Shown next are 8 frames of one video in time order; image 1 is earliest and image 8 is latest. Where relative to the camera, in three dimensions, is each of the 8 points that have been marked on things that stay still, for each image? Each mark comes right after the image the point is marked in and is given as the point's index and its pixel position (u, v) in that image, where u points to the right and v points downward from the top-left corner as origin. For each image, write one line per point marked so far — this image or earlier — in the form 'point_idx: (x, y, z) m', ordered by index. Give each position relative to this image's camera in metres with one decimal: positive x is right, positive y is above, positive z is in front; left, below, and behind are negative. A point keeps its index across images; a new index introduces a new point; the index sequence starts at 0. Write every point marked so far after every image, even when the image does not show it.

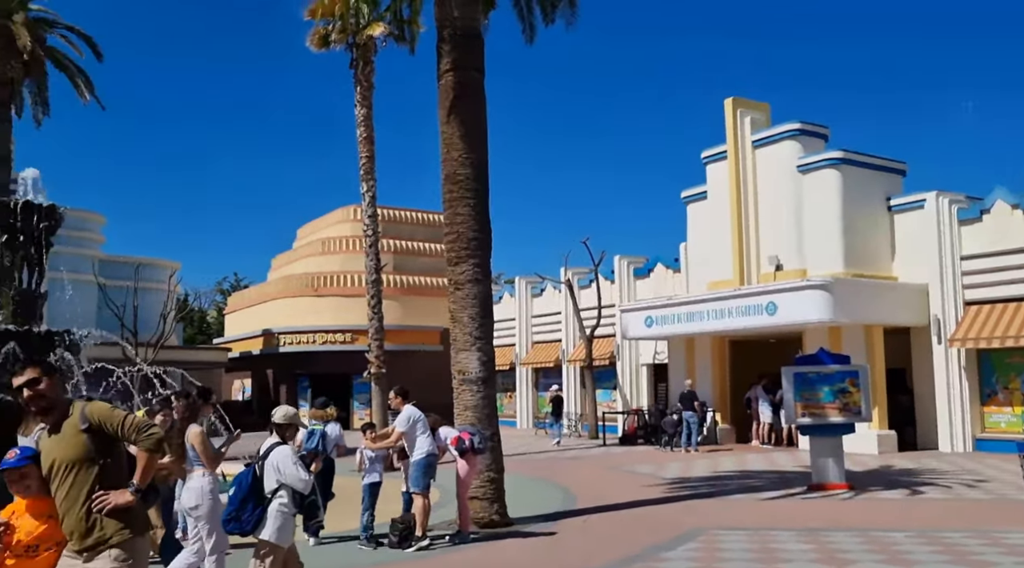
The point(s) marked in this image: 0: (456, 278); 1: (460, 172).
0: (-0.6, +0.1, +11.8) m
1: (-0.6, +1.3, +12.0) m
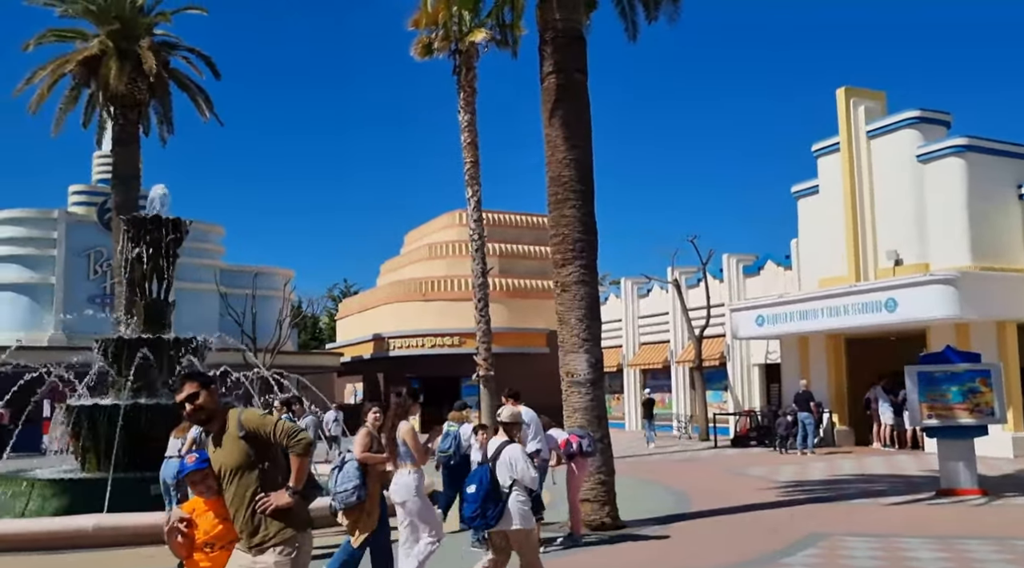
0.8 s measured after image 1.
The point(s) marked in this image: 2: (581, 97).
0: (+0.6, 0.0, +11.8) m
1: (+0.6, +1.2, +12.0) m
2: (+0.8, +2.2, +12.2) m
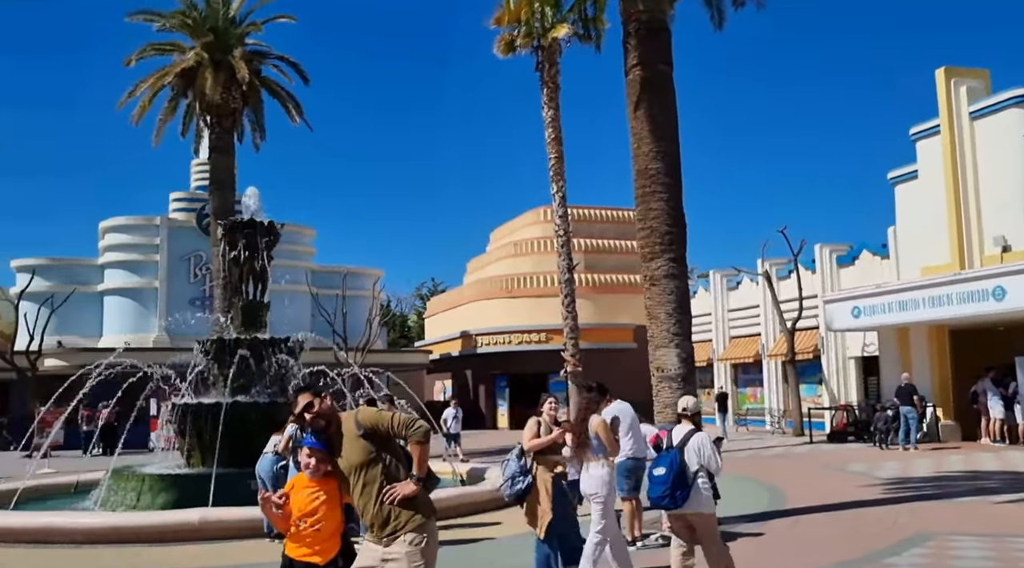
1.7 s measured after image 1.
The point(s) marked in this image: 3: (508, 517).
0: (+1.5, +0.1, +11.7) m
1: (+1.6, +1.3, +11.9) m
2: (+1.8, +2.2, +12.1) m
3: (0.0, -3.4, +15.3) m
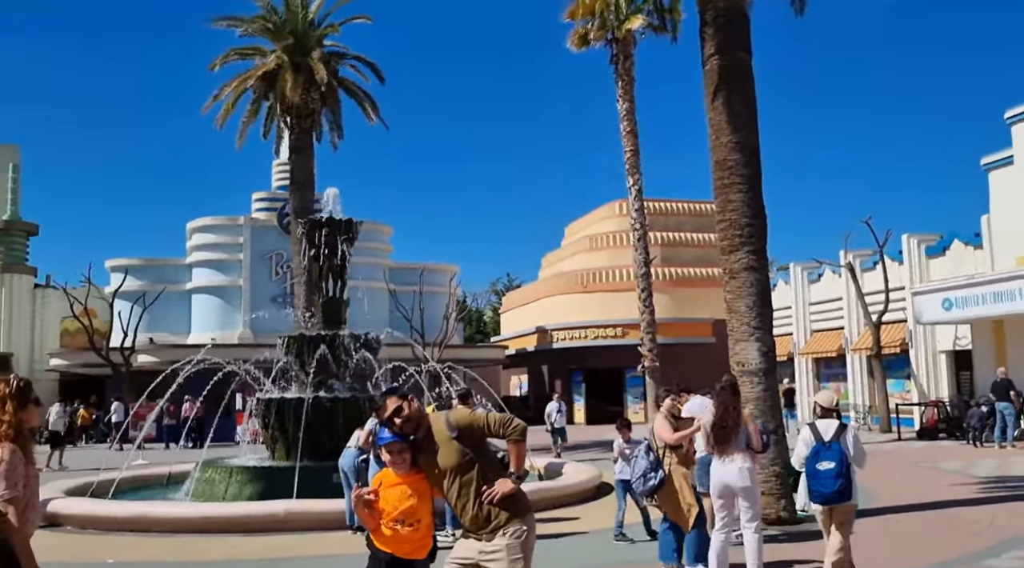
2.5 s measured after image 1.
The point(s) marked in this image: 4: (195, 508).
0: (+2.4, +0.2, +11.5) m
1: (+2.4, +1.4, +11.7) m
2: (+2.6, +2.3, +11.9) m
3: (+1.1, -3.3, +15.2) m
4: (-3.5, -2.5, +11.8) m
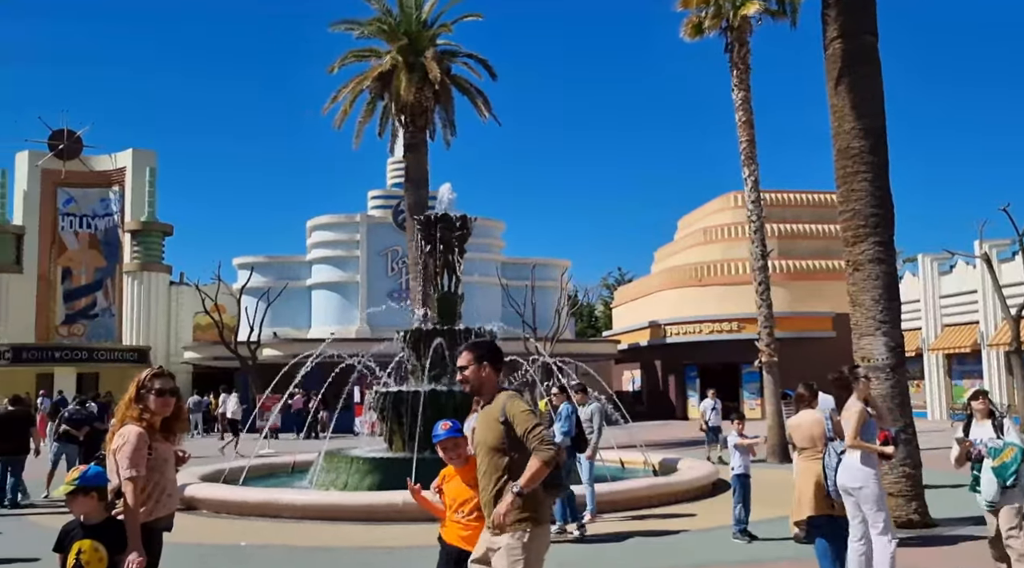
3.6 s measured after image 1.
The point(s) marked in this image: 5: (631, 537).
0: (+3.6, +0.3, +11.1) m
1: (+3.6, +1.5, +11.2) m
2: (+3.8, +2.4, +11.4) m
3: (+2.7, -3.2, +14.9) m
4: (-2.2, -2.4, +12.0) m
5: (+1.4, -3.0, +12.6) m
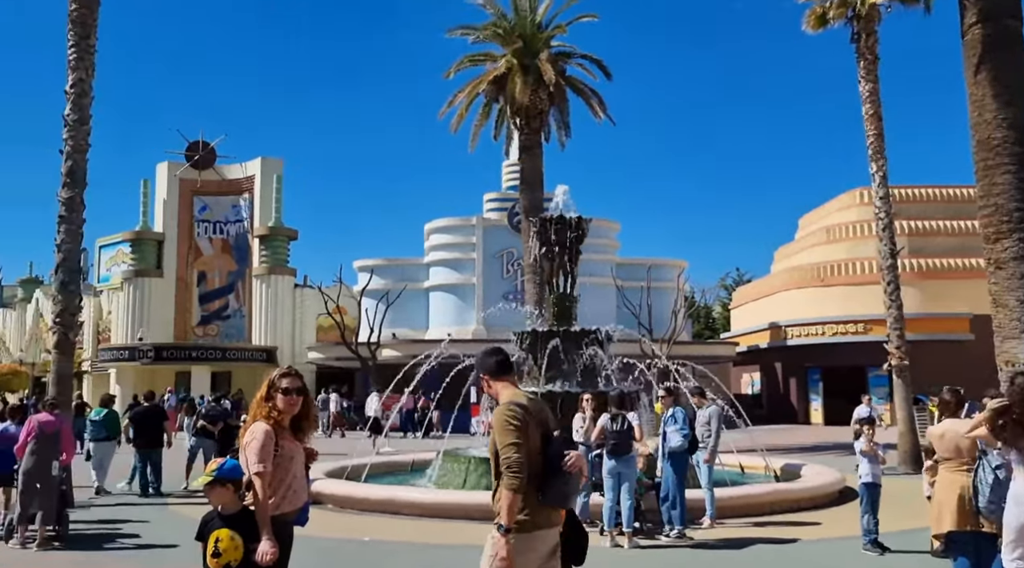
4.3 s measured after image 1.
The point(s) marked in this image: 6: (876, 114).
0: (+4.8, +0.3, +10.5) m
1: (+4.8, +1.5, +10.6) m
2: (+5.0, +2.4, +10.8) m
3: (+4.3, -3.2, +14.4) m
4: (-0.9, -2.4, +12.0) m
5: (+2.8, -3.0, +12.2) m
6: (+6.8, +3.1, +19.8) m
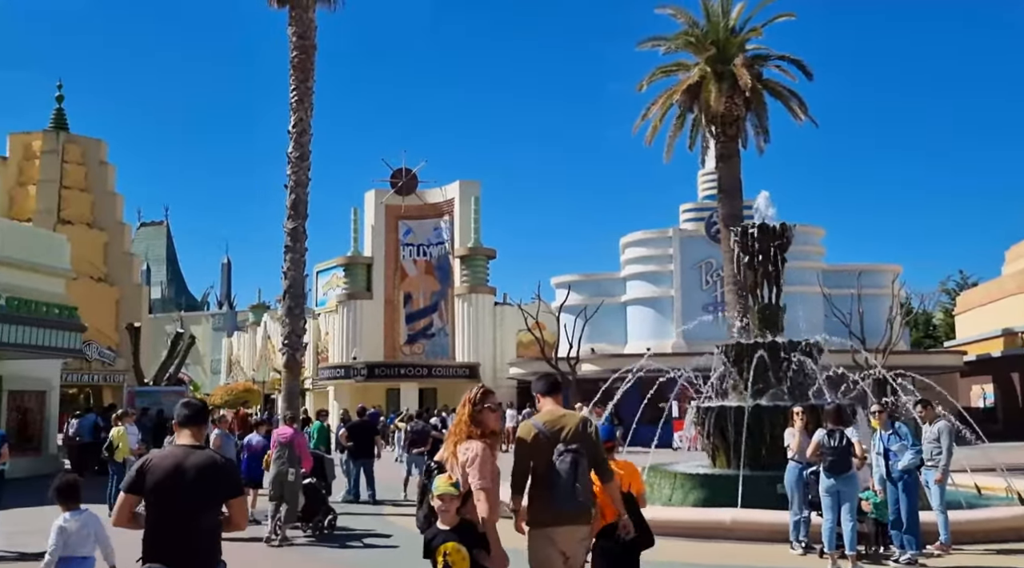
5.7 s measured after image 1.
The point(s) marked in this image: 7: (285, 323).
0: (+6.7, +0.3, +8.8) m
1: (+6.7, +1.5, +9.0) m
2: (+6.9, +2.4, +9.1) m
3: (+7.0, -3.2, +12.7) m
4: (+1.5, -2.6, +11.3) m
5: (+5.1, -3.1, +10.8) m
6: (+10.3, +3.1, +17.6) m
7: (-4.1, -0.7, +19.6) m
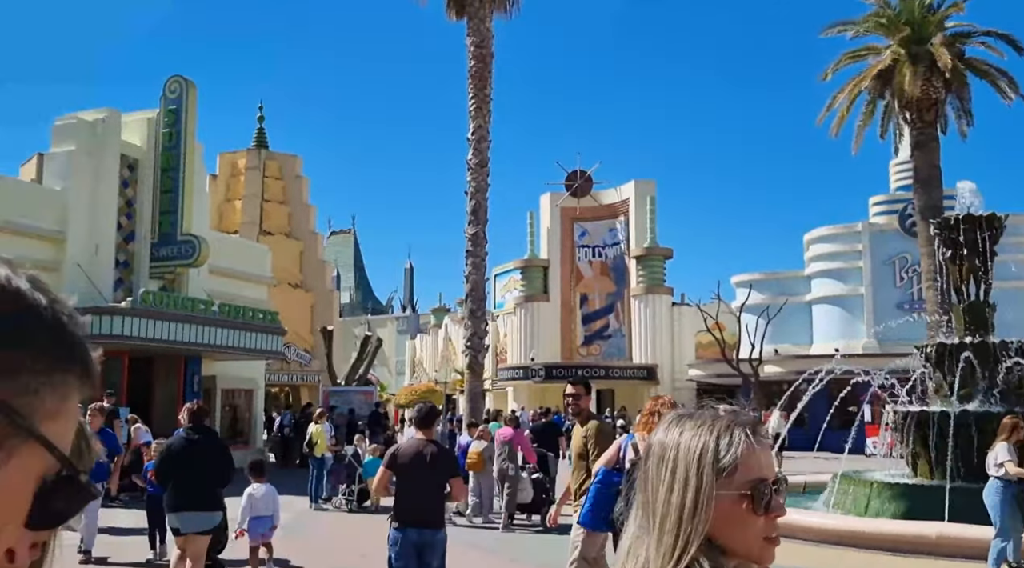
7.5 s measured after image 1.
0: (+8.0, +0.5, +5.4) m
1: (+8.0, +1.7, +5.6) m
2: (+8.2, +2.6, +5.6) m
3: (+9.0, -3.0, +9.2) m
4: (+3.3, -2.5, +8.7) m
5: (+6.8, -2.9, +7.6) m
6: (+12.9, +3.4, +13.5) m
7: (-0.9, -0.7, +17.8) m
